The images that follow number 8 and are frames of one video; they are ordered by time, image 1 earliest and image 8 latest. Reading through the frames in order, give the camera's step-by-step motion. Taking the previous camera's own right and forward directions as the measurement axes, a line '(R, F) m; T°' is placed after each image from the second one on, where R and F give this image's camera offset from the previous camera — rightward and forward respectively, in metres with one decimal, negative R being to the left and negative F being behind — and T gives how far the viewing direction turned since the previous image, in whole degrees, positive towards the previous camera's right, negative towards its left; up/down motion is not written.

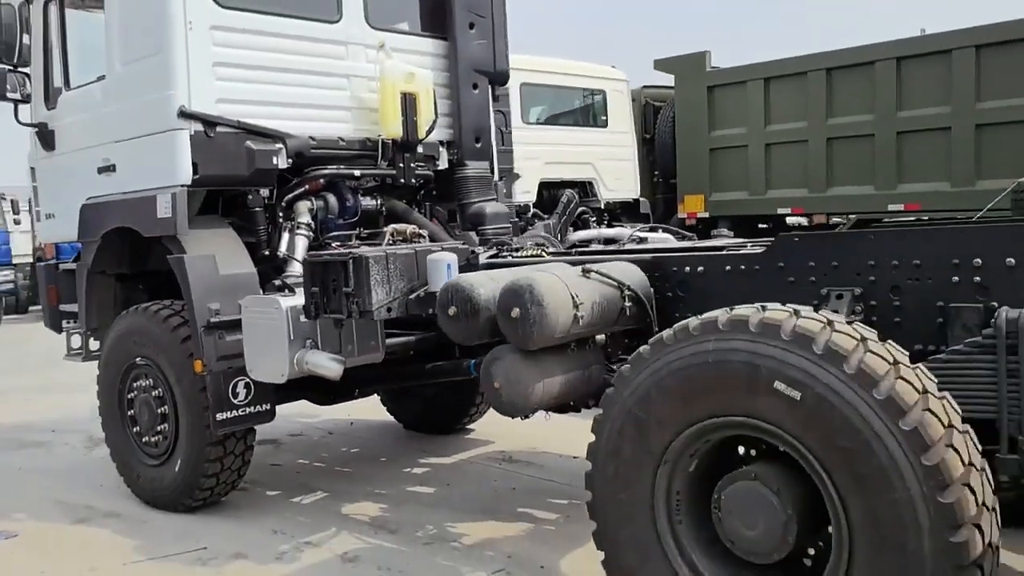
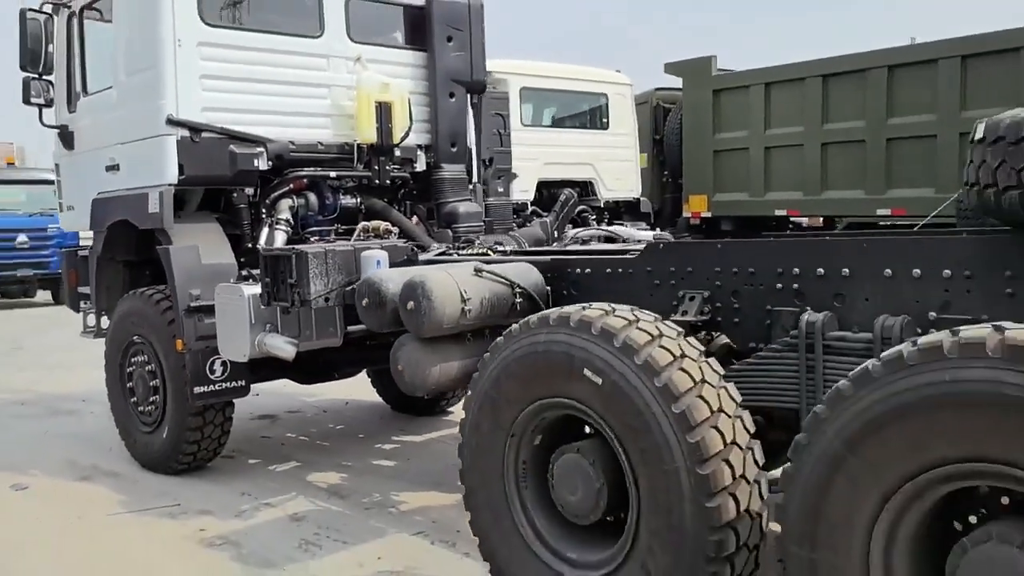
(+0.6, -0.4) m; -4°
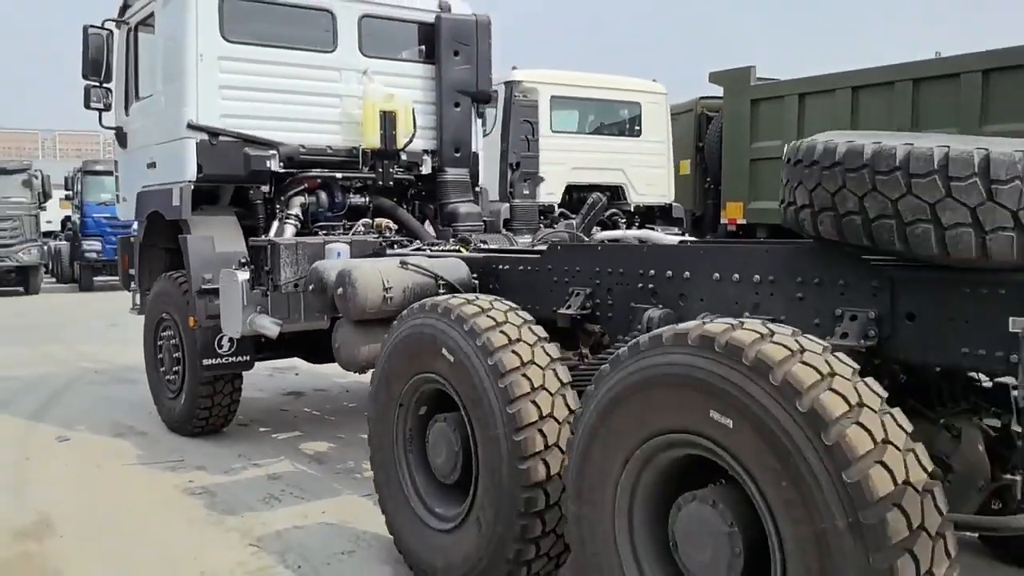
(+0.8, -0.4) m; -7°
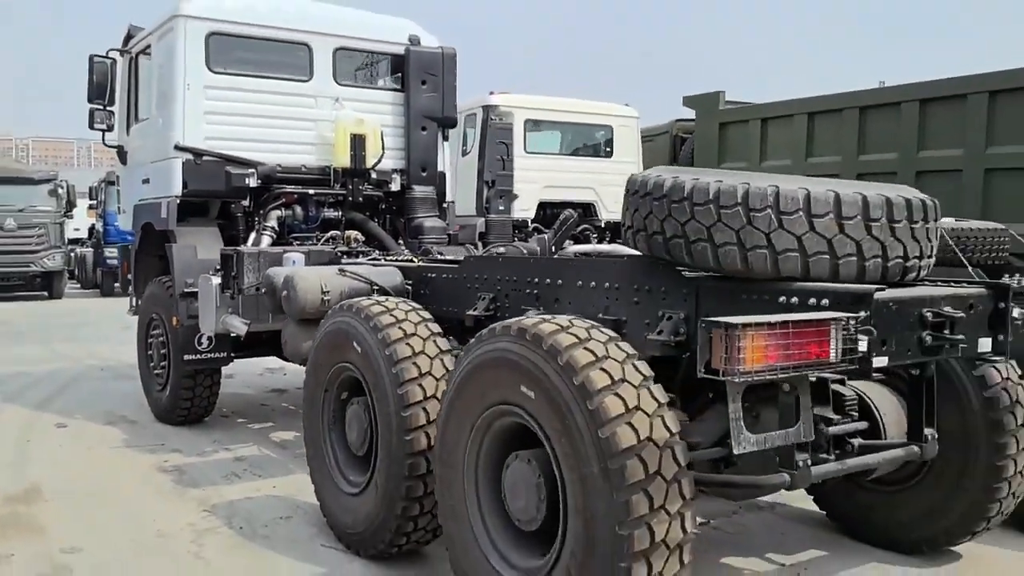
(+0.5, -0.6) m; -2°
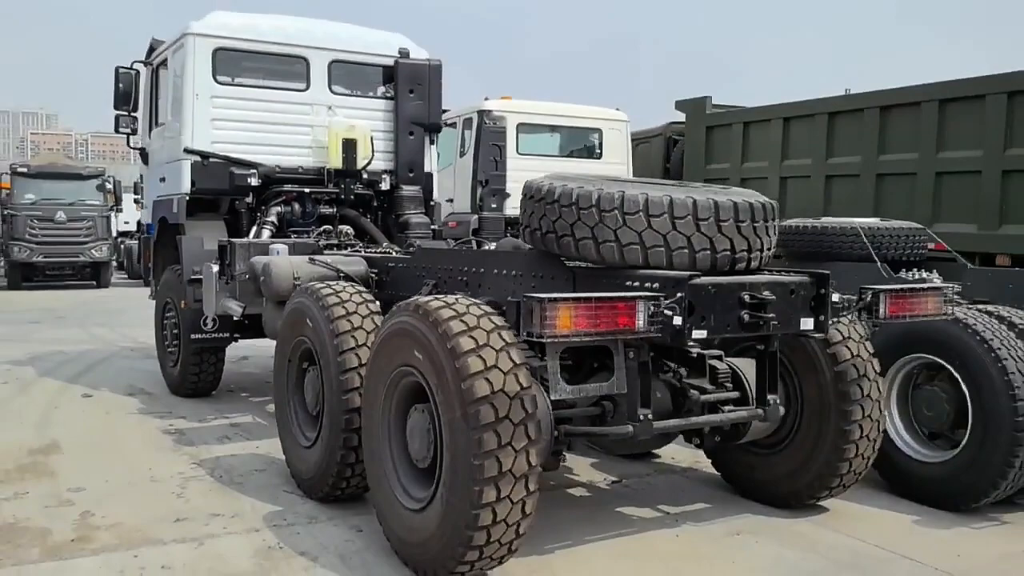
(+0.5, -0.6) m; -3°
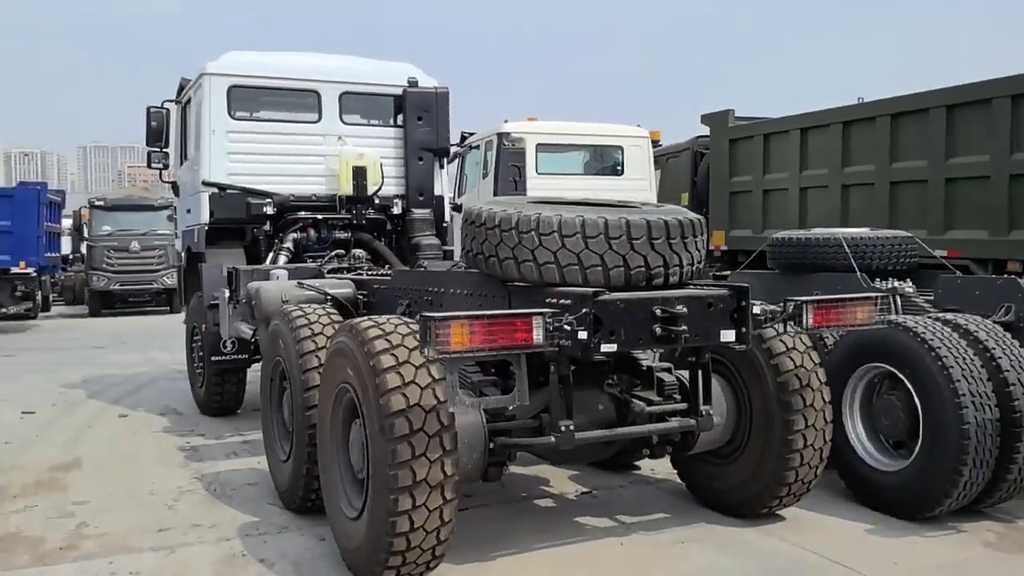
(+0.6, -0.2) m; -5°
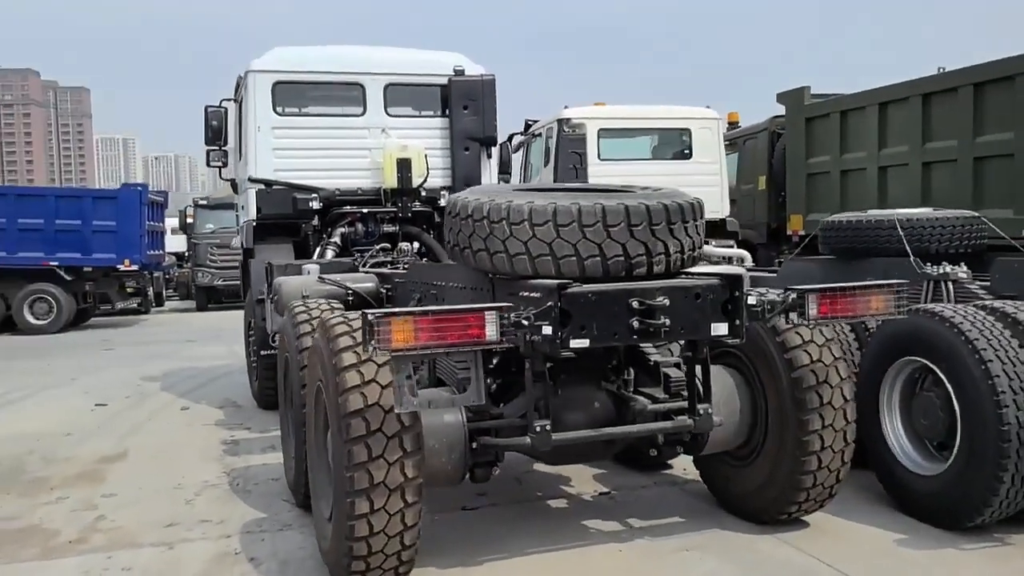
(+0.5, +0.2) m; -7°
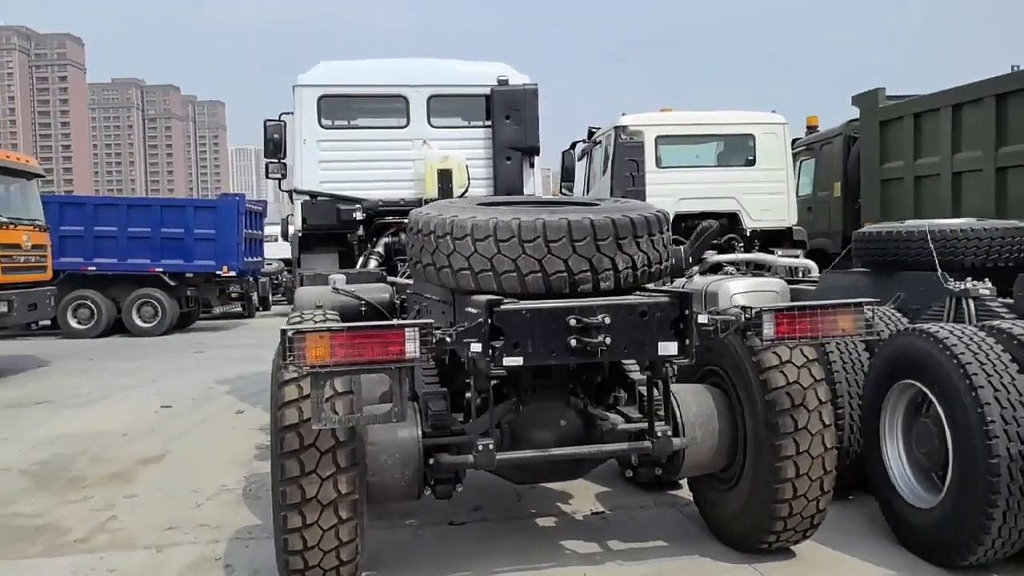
(+0.6, +0.1) m; -7°
